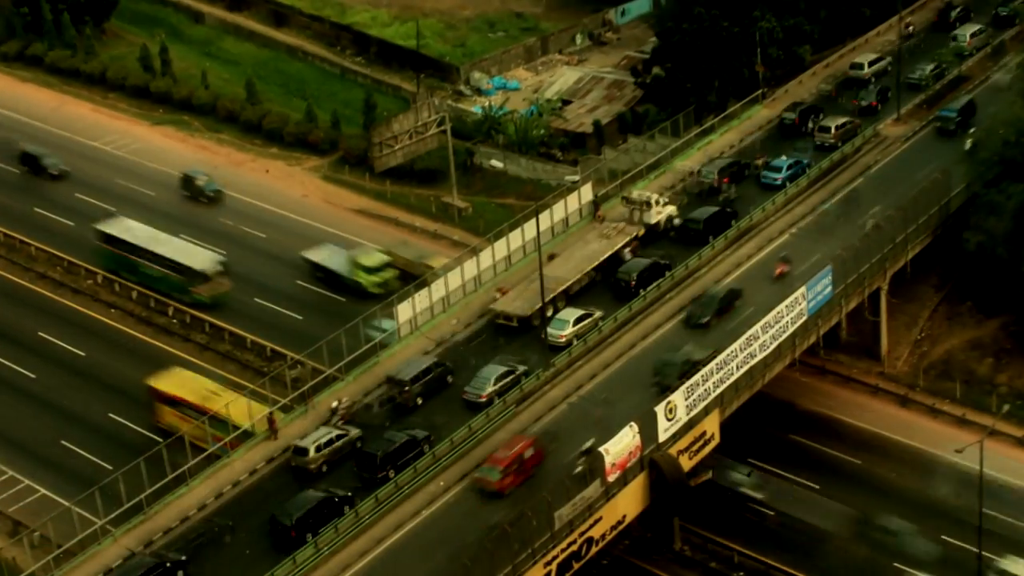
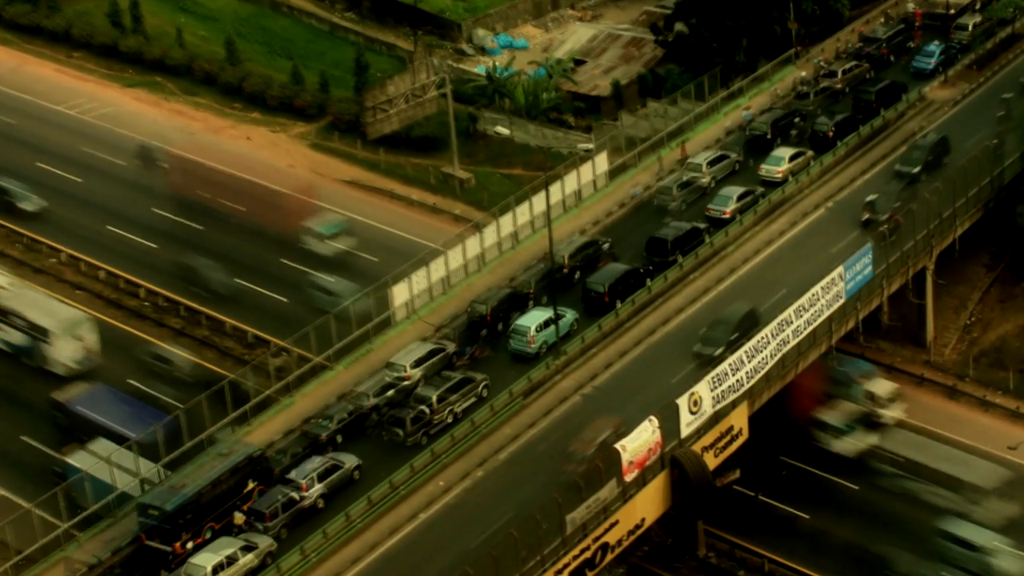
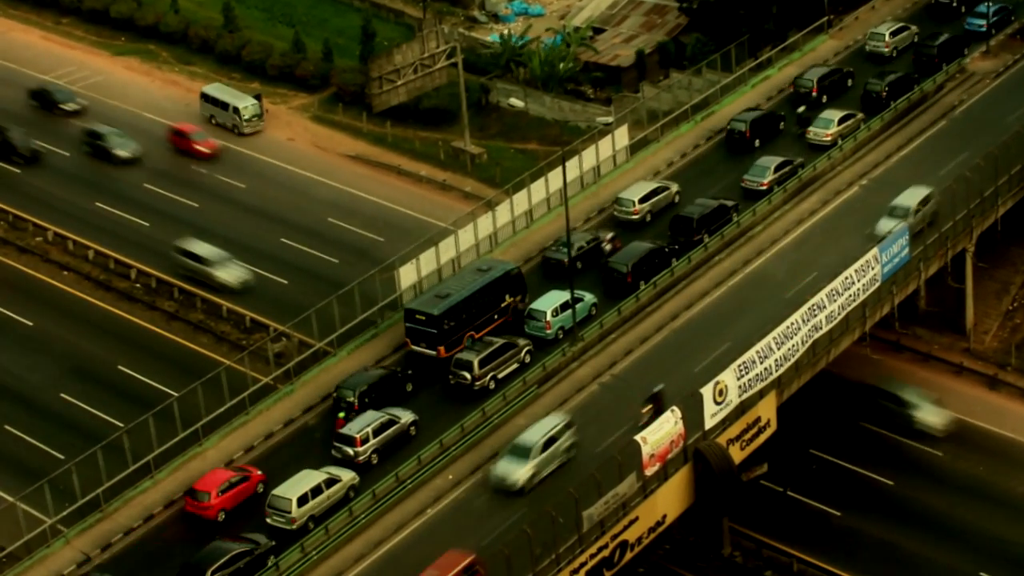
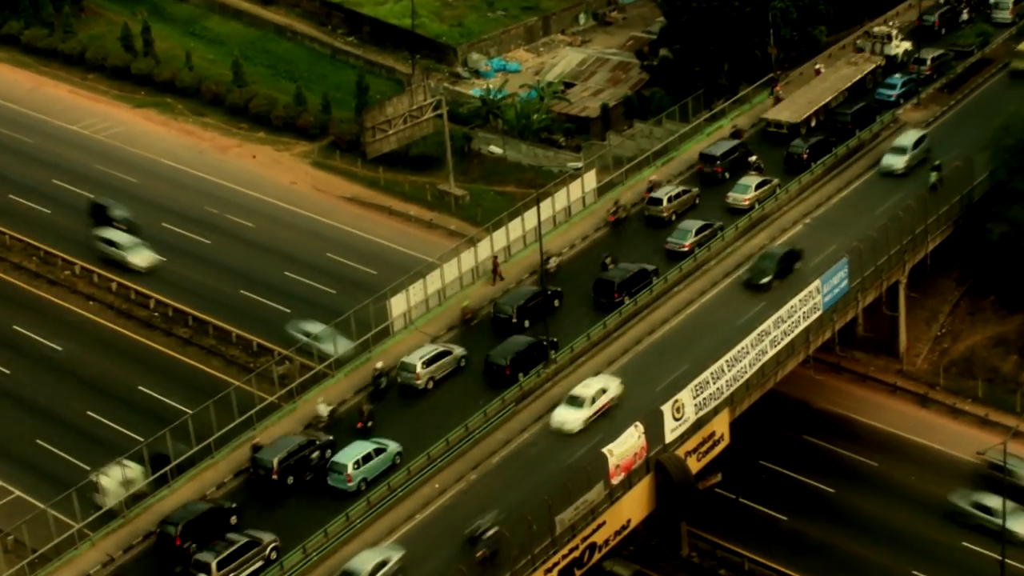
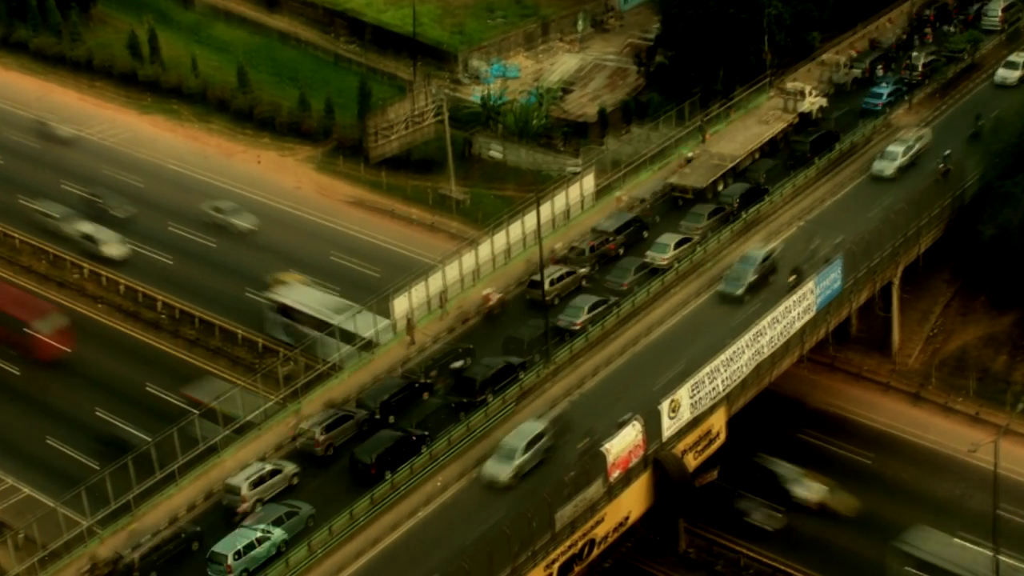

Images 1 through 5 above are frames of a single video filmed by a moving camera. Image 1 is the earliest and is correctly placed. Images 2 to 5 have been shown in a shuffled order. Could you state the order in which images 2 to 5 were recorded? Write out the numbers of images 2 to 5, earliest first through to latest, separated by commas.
5, 4, 2, 3
